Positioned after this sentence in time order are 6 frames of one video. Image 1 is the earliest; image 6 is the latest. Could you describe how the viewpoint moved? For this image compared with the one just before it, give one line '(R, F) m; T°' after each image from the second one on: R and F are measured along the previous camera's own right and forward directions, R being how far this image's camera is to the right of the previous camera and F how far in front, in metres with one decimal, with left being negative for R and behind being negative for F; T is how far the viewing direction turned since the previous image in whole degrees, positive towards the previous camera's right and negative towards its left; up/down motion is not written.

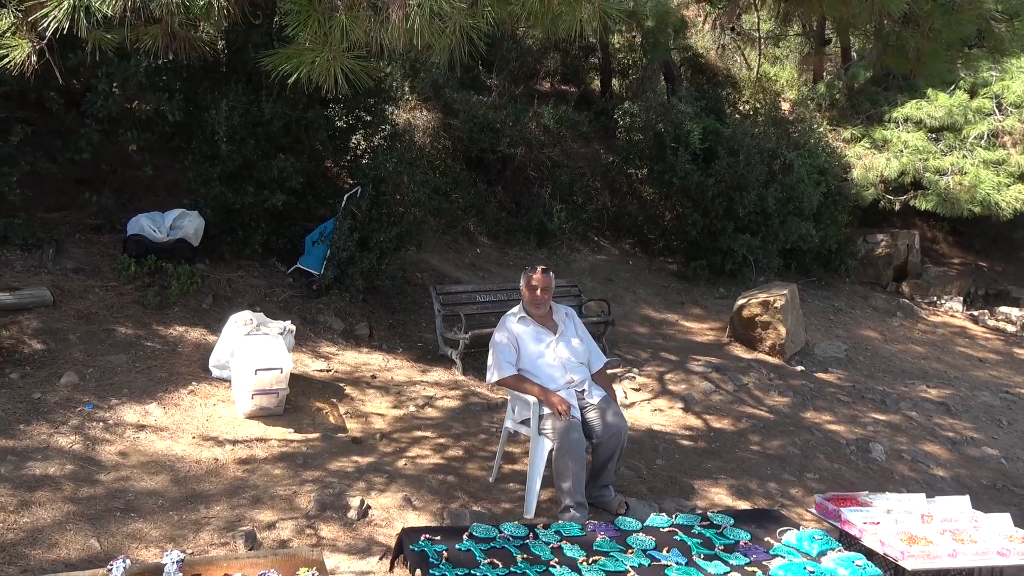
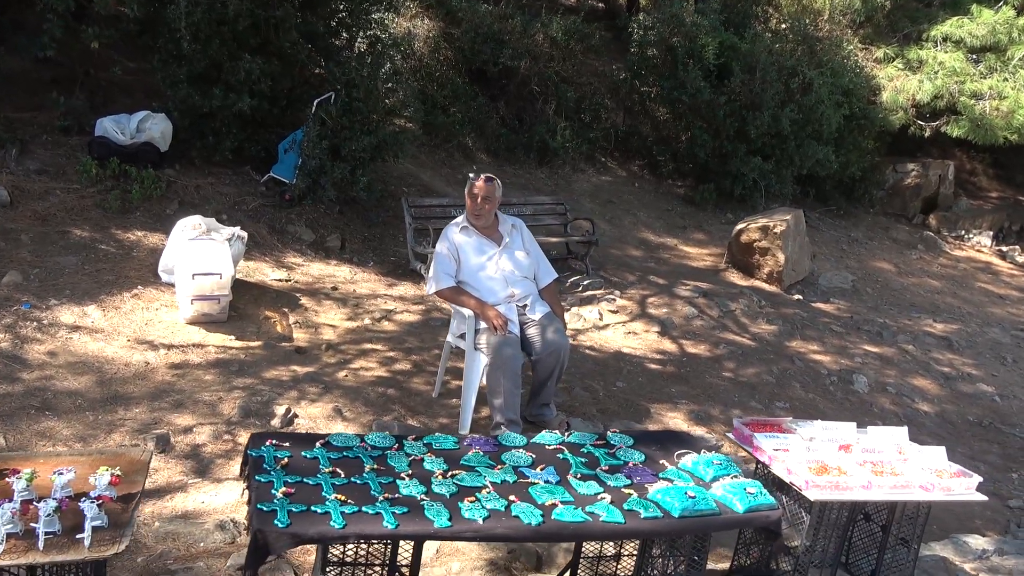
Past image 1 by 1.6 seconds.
(+0.6, +0.3) m; -3°
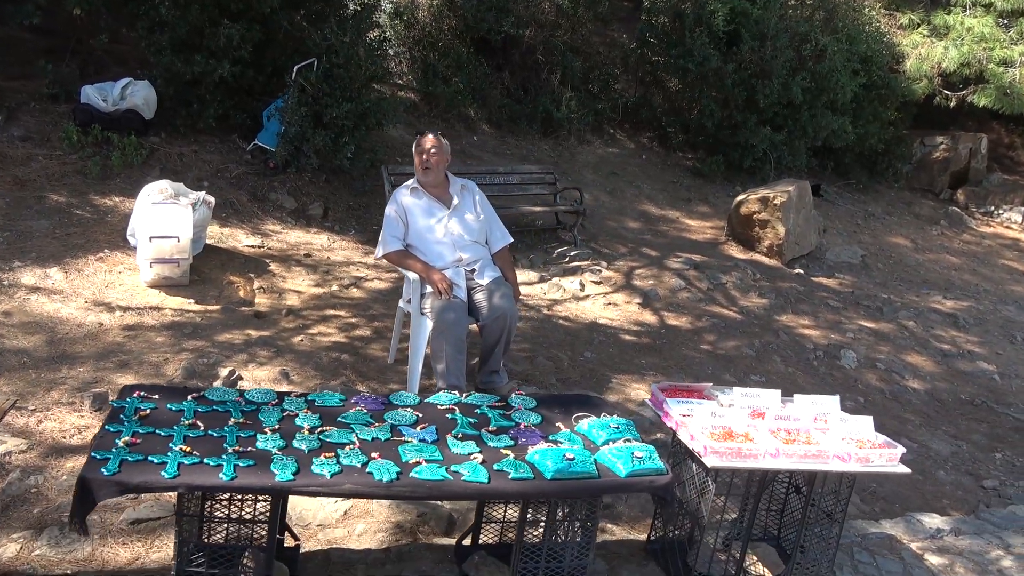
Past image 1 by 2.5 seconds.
(+0.5, +0.1) m; -3°
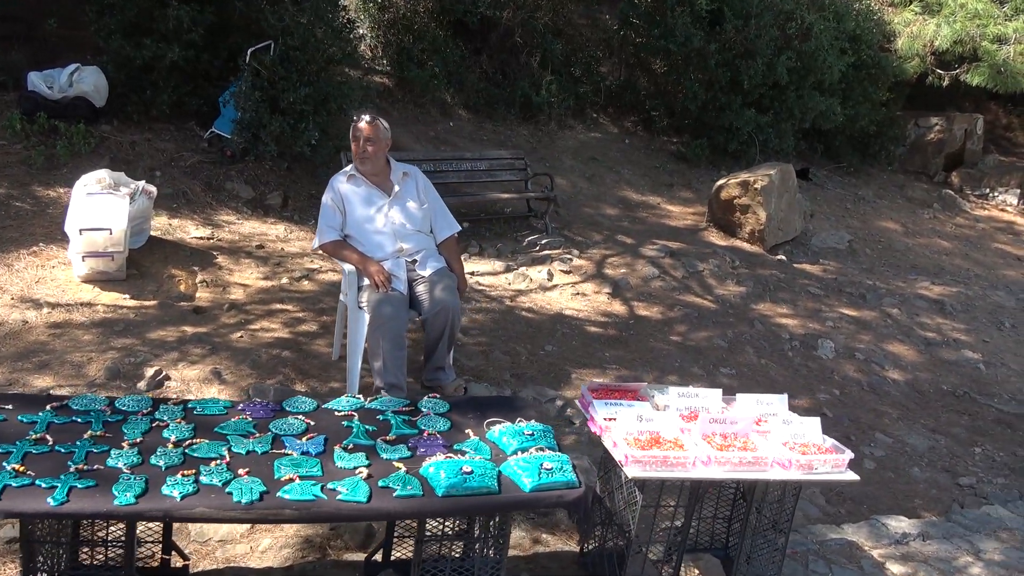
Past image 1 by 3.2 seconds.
(+0.3, +0.2) m; 0°
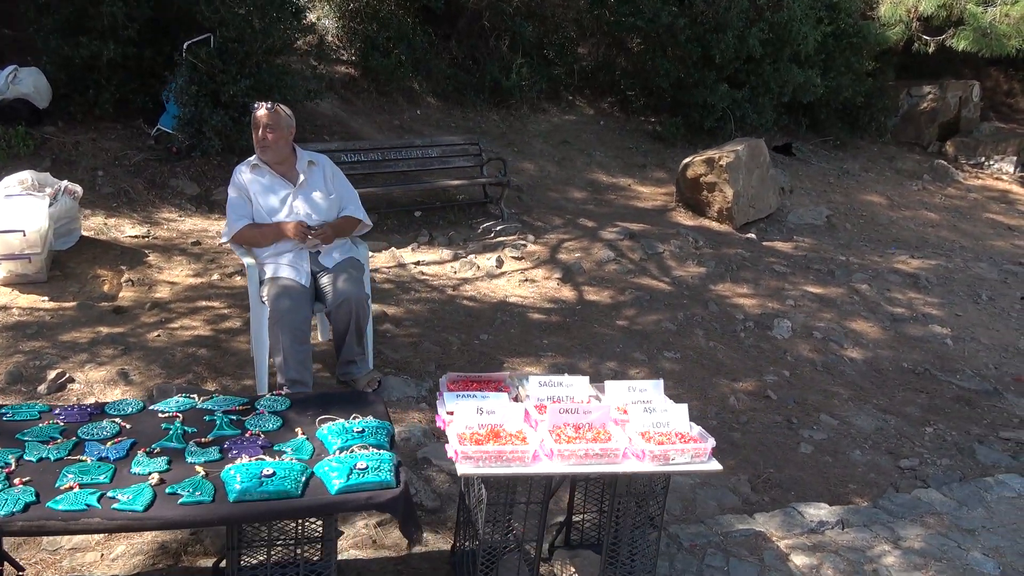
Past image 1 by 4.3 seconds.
(+0.6, +0.2) m; -2°
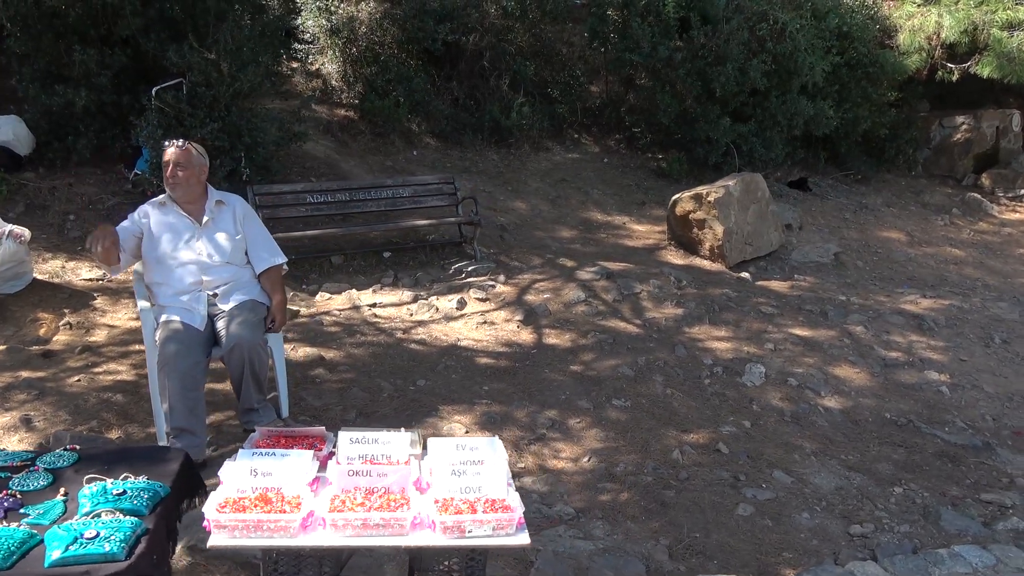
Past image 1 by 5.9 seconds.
(+0.7, +0.3) m; -4°
